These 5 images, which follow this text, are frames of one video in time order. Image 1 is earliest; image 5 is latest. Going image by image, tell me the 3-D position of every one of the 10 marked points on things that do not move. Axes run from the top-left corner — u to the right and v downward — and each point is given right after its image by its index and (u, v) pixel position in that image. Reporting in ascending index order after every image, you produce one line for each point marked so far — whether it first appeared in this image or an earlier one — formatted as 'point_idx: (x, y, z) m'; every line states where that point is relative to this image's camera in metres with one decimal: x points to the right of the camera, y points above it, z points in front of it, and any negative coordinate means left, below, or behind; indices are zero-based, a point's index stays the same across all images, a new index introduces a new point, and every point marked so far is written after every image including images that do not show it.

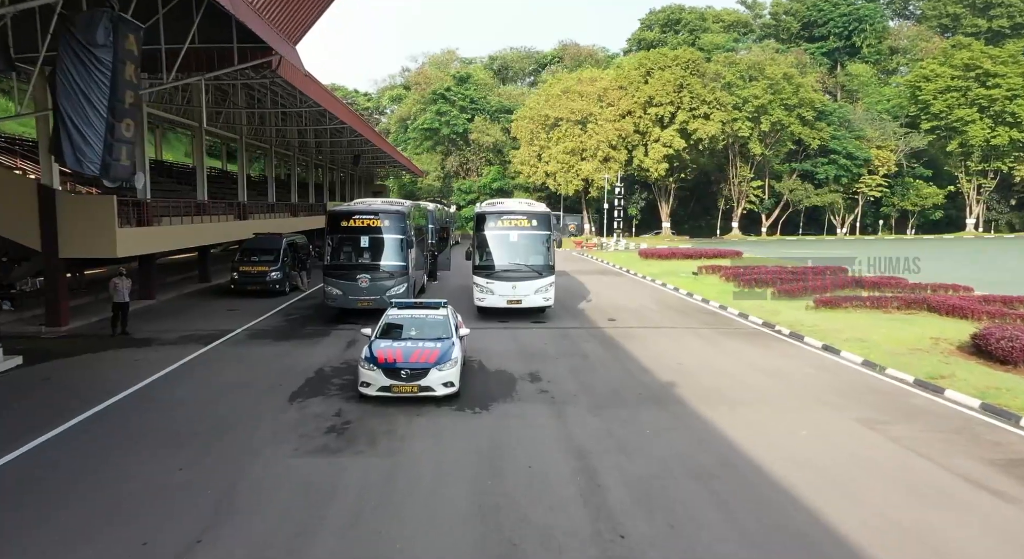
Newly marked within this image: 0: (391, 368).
0: (-1.6, -1.1, +8.4) m
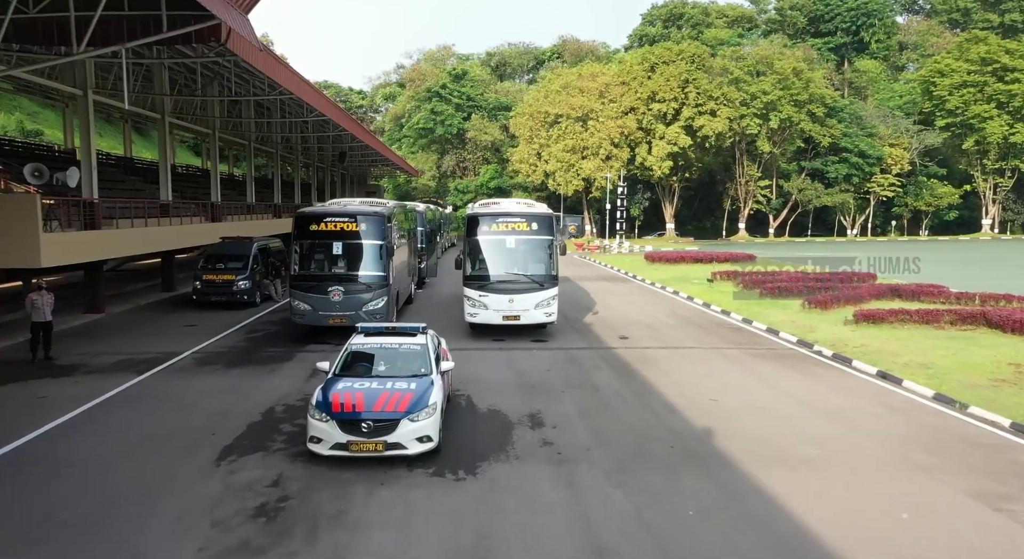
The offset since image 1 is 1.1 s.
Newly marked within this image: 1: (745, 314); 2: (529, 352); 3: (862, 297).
0: (-1.6, -1.4, +6.4) m
1: (+5.7, -0.8, +16.0) m
2: (+0.3, -1.3, +11.8) m
3: (+8.9, -0.4, +16.6) m
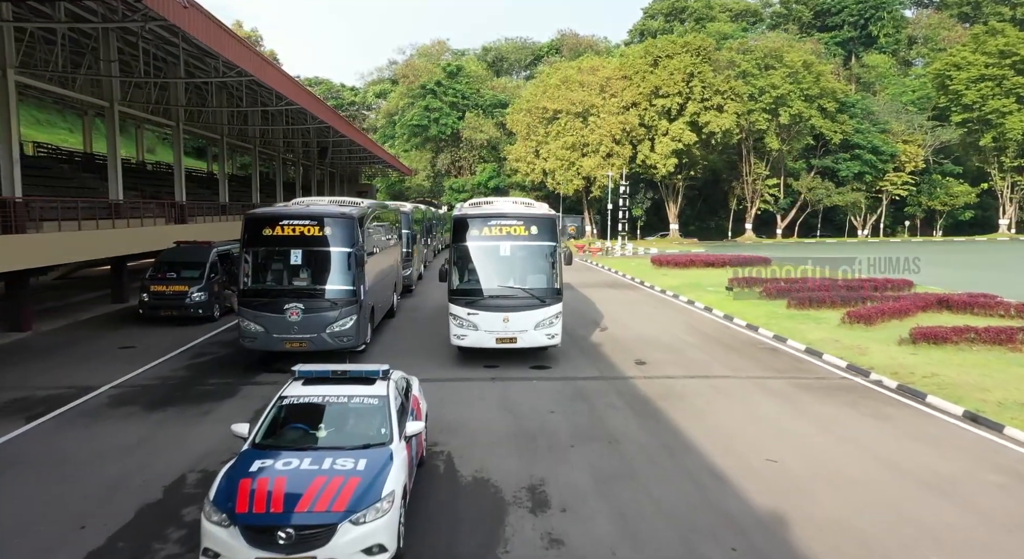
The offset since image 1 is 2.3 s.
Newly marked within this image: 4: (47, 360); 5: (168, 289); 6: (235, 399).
0: (-1.7, -1.6, +4.3) m
1: (+5.6, -1.1, +13.9) m
2: (+0.2, -1.6, +9.7) m
3: (+8.8, -0.7, +14.5) m
4: (-7.7, -1.3, +10.8) m
5: (-7.4, -0.2, +14.0) m
6: (-3.7, -1.6, +8.8) m
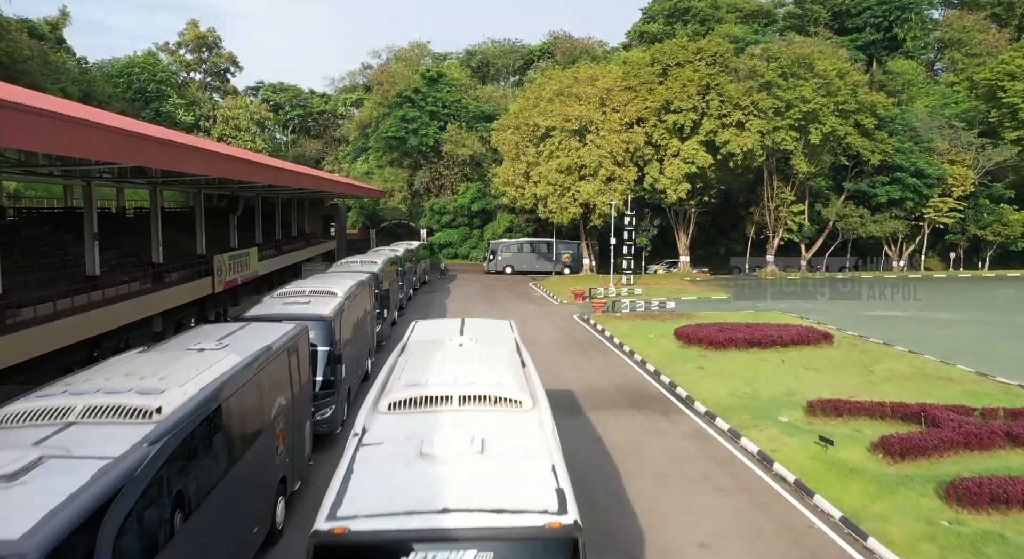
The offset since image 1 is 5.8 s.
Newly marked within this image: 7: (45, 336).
0: (-1.8, -4.3, -2.4) m
1: (+5.3, -3.7, +7.3) m
2: (0.0, -4.2, +3.0) m
3: (+8.5, -3.3, +8.0) m
4: (-8.0, -4.0, +4.0) m
5: (-7.8, -2.9, +7.2) m
6: (-4.0, -4.3, +2.0) m
7: (-10.2, -1.1, +14.3) m
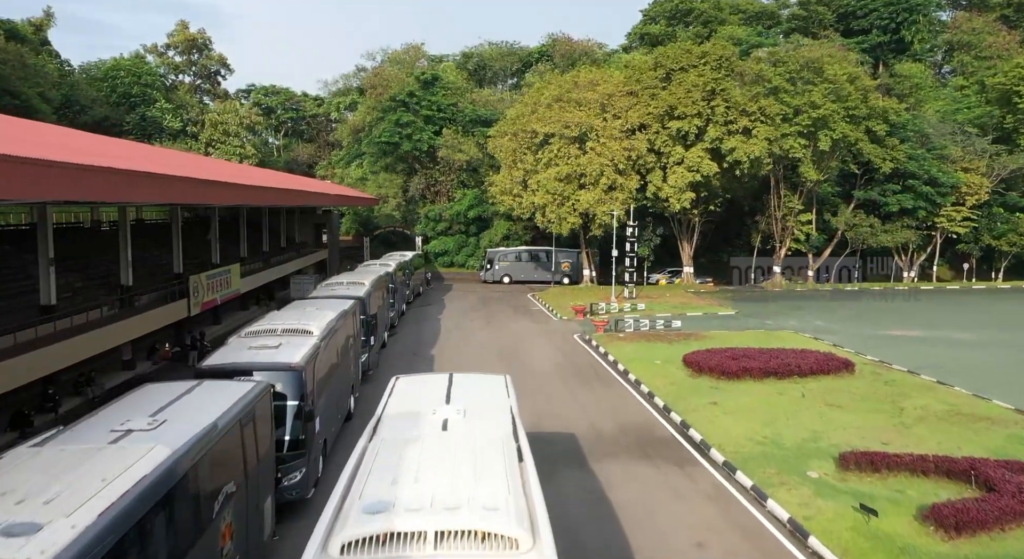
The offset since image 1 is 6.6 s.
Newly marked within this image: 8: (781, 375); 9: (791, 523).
0: (-1.9, -5.0, -4.0) m
1: (+5.2, -4.4, +5.8) m
2: (-0.1, -5.0, +1.4) m
3: (+8.4, -4.0, +6.4) m
4: (-8.0, -4.8, +2.4) m
5: (-7.8, -3.6, +5.7) m
6: (-4.0, -5.0, +0.5) m
7: (-10.3, -1.8, +12.8) m
8: (+7.9, -2.8, +18.9) m
9: (+4.5, -4.0, +10.6) m
